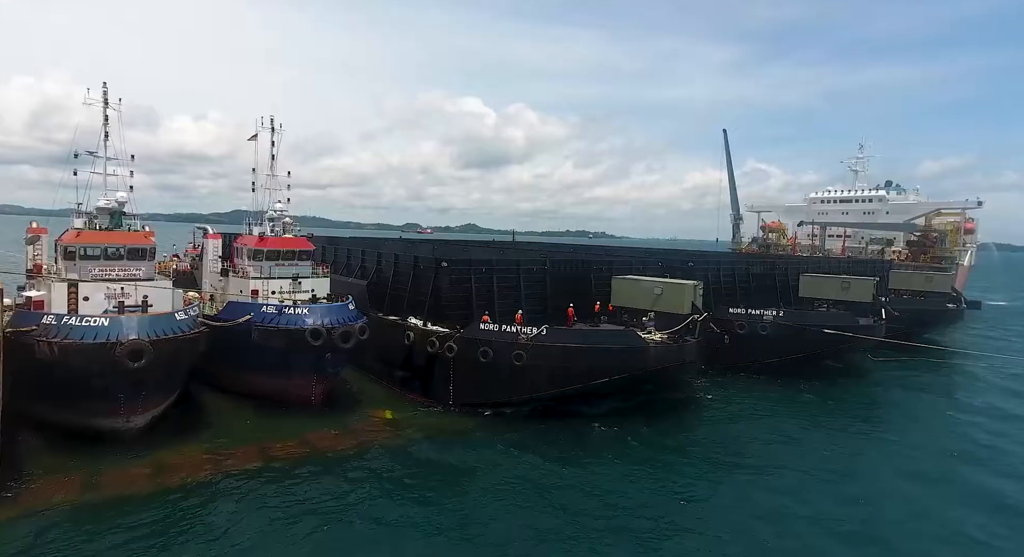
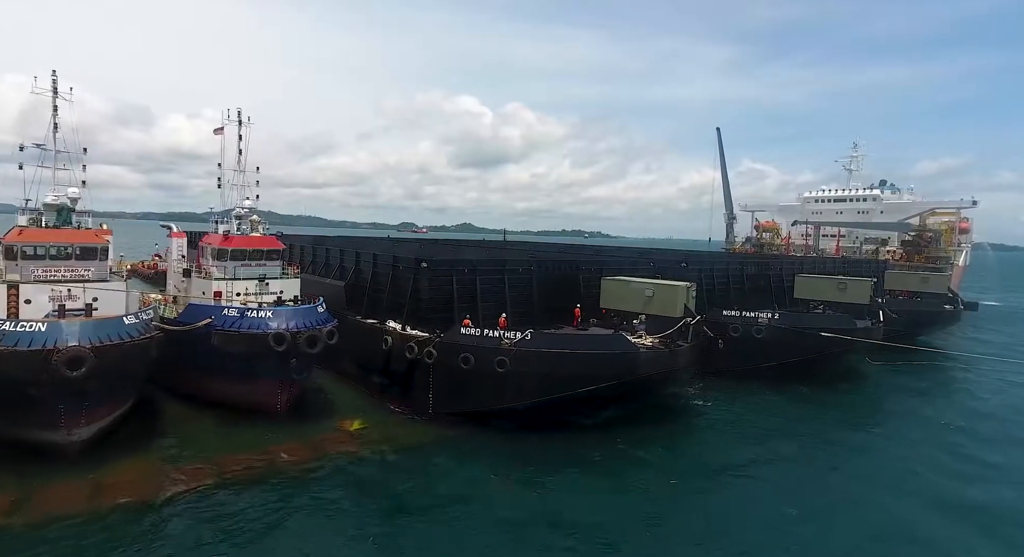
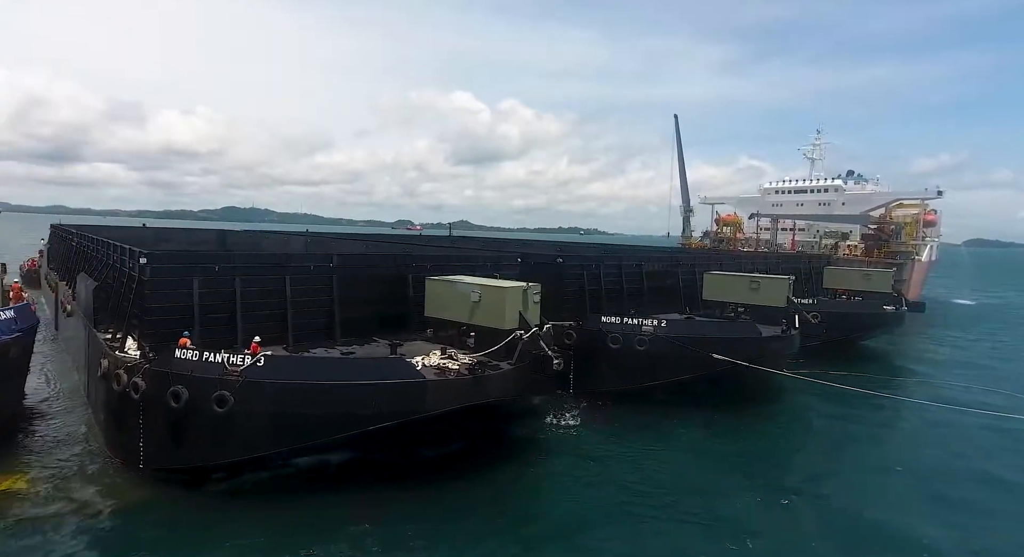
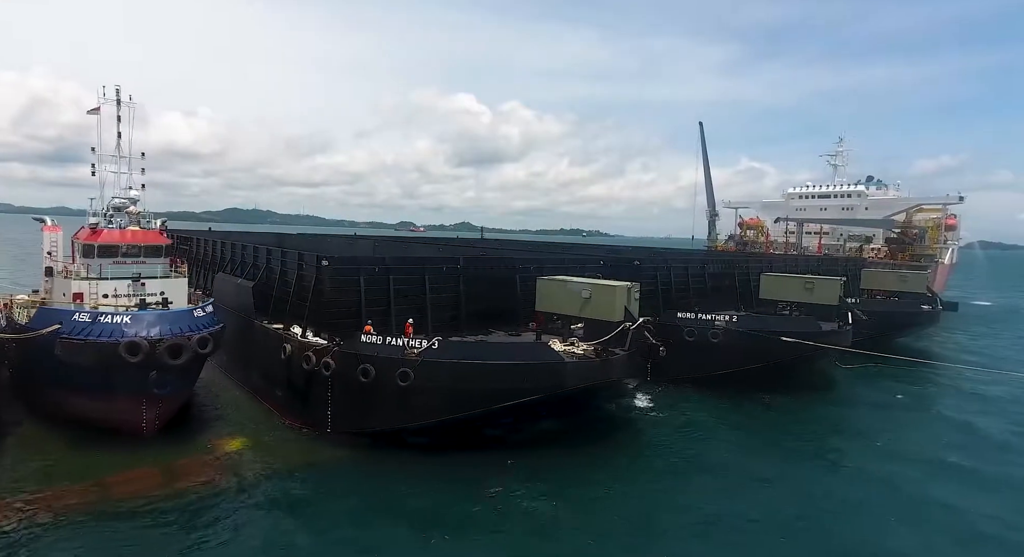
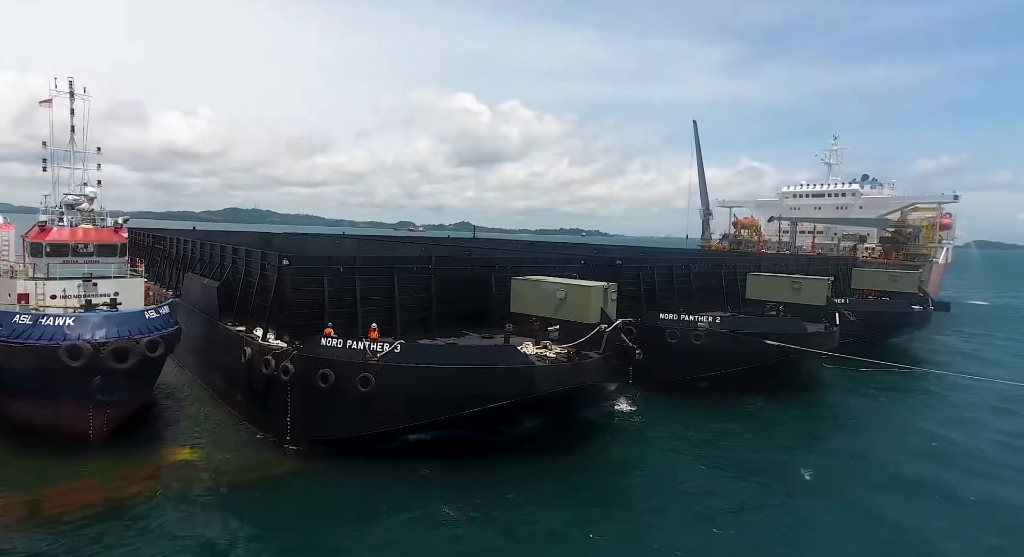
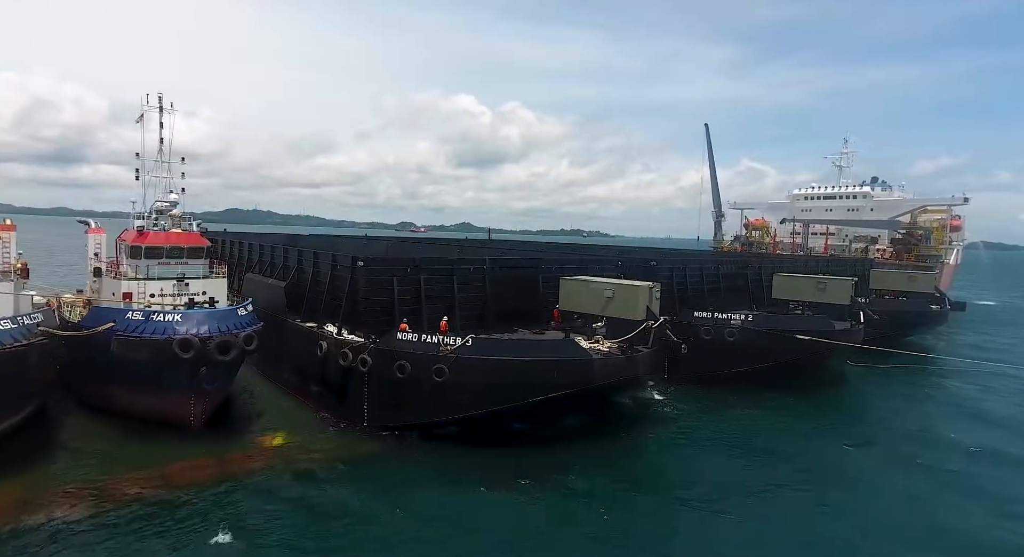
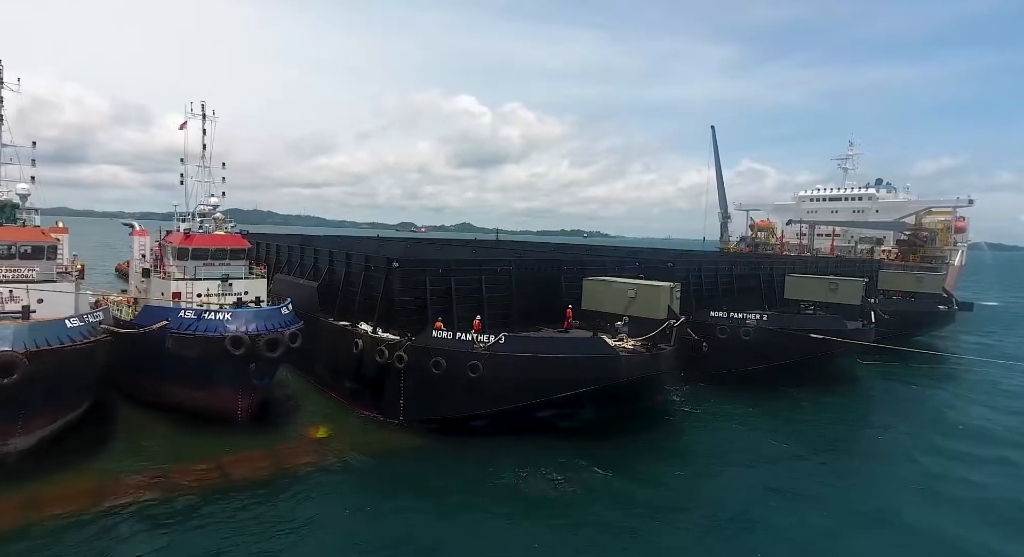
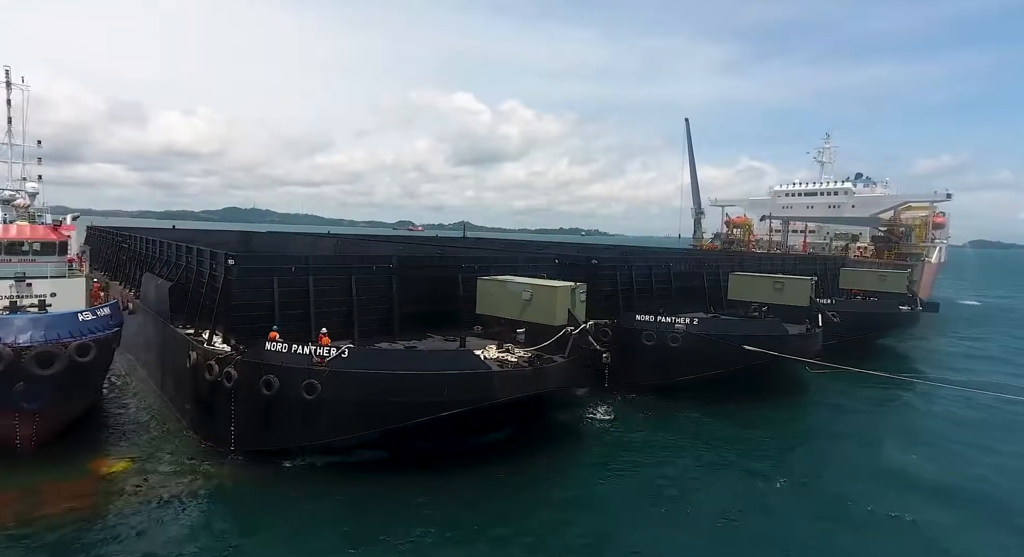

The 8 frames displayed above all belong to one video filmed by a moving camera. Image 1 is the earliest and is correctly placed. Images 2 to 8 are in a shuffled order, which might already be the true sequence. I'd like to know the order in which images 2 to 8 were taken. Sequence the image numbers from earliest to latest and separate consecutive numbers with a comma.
2, 7, 6, 4, 5, 8, 3
